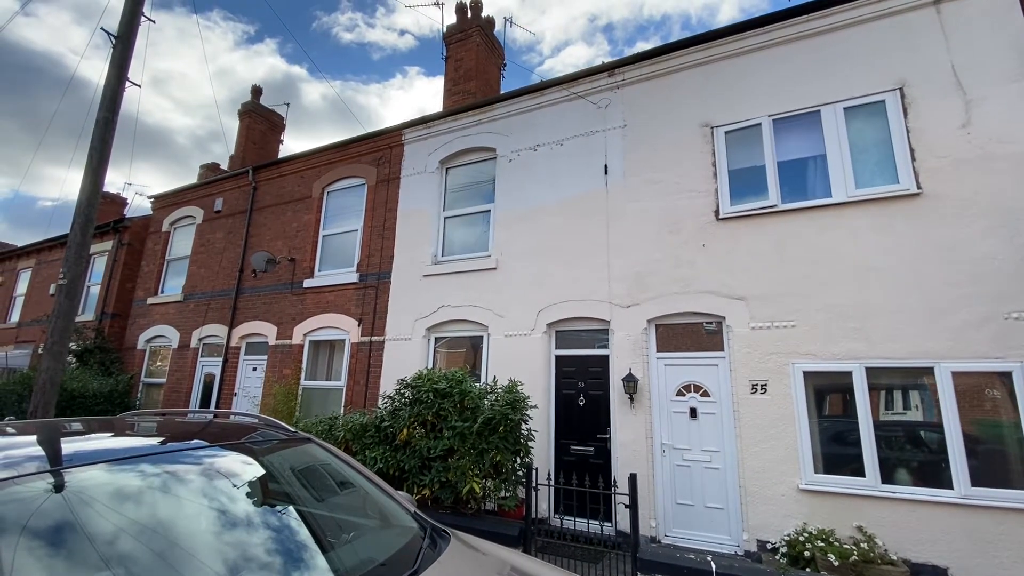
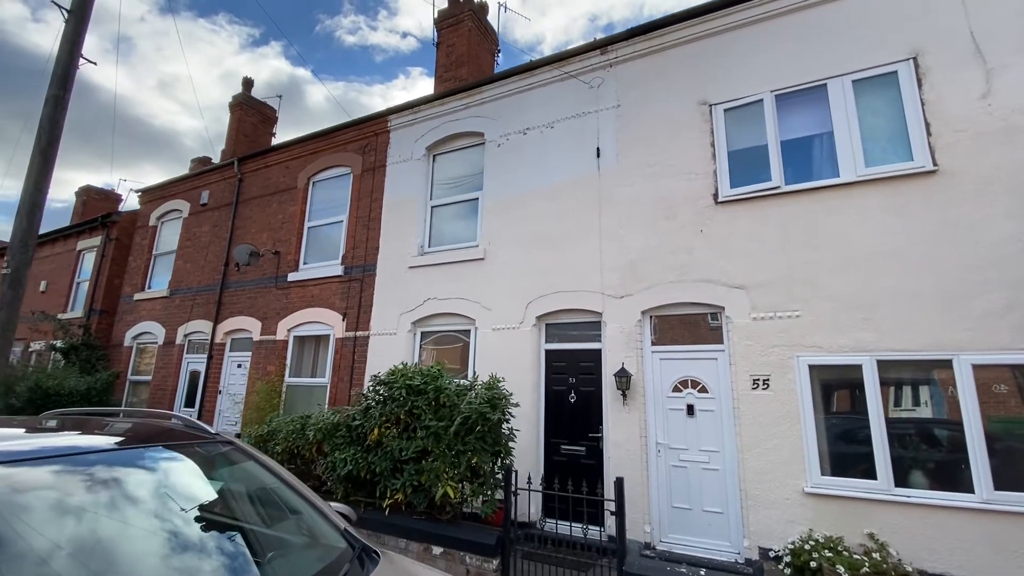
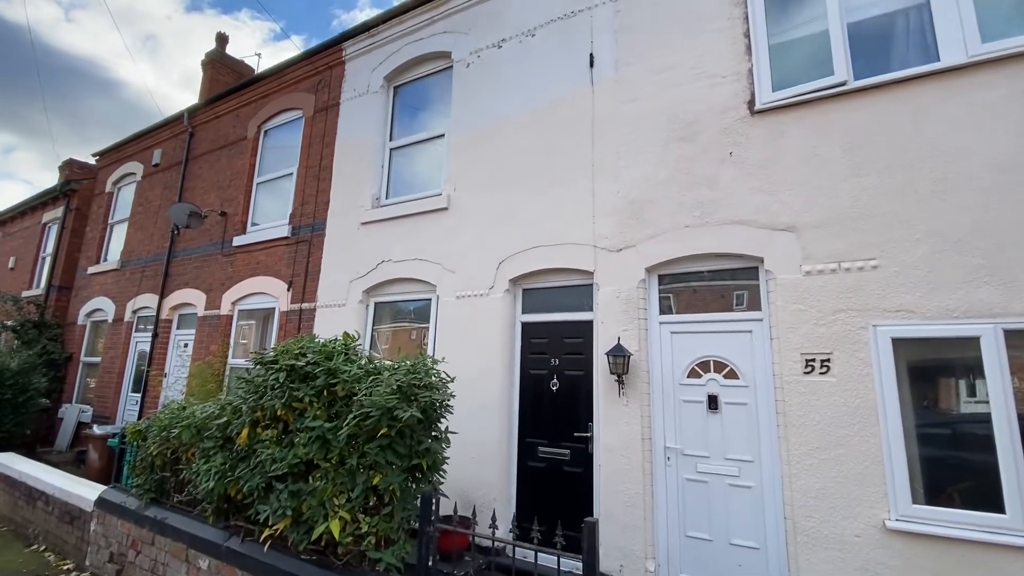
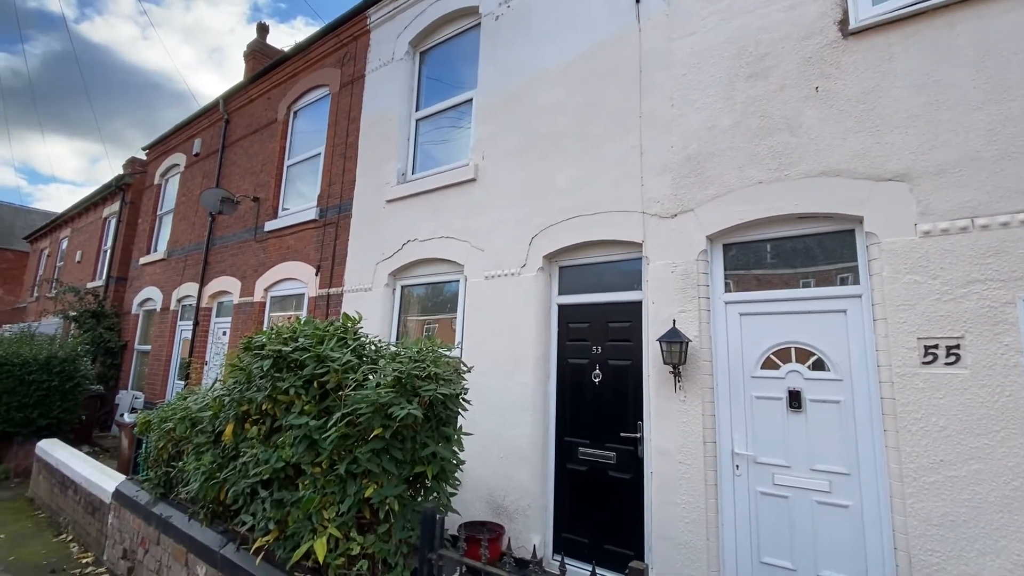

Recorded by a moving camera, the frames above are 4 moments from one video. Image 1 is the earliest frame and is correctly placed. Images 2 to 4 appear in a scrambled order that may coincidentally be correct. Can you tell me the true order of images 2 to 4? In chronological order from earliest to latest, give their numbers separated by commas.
2, 3, 4
